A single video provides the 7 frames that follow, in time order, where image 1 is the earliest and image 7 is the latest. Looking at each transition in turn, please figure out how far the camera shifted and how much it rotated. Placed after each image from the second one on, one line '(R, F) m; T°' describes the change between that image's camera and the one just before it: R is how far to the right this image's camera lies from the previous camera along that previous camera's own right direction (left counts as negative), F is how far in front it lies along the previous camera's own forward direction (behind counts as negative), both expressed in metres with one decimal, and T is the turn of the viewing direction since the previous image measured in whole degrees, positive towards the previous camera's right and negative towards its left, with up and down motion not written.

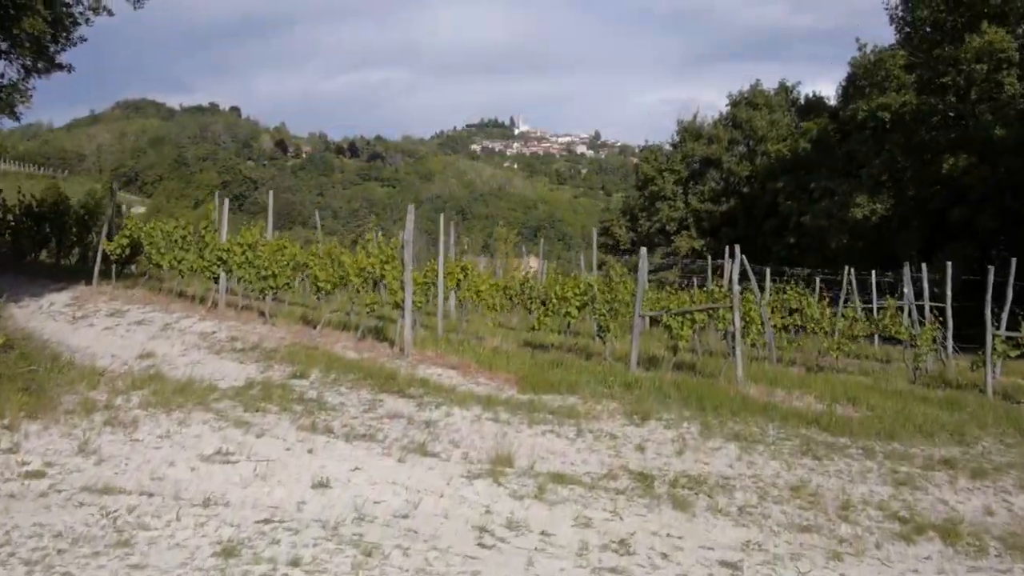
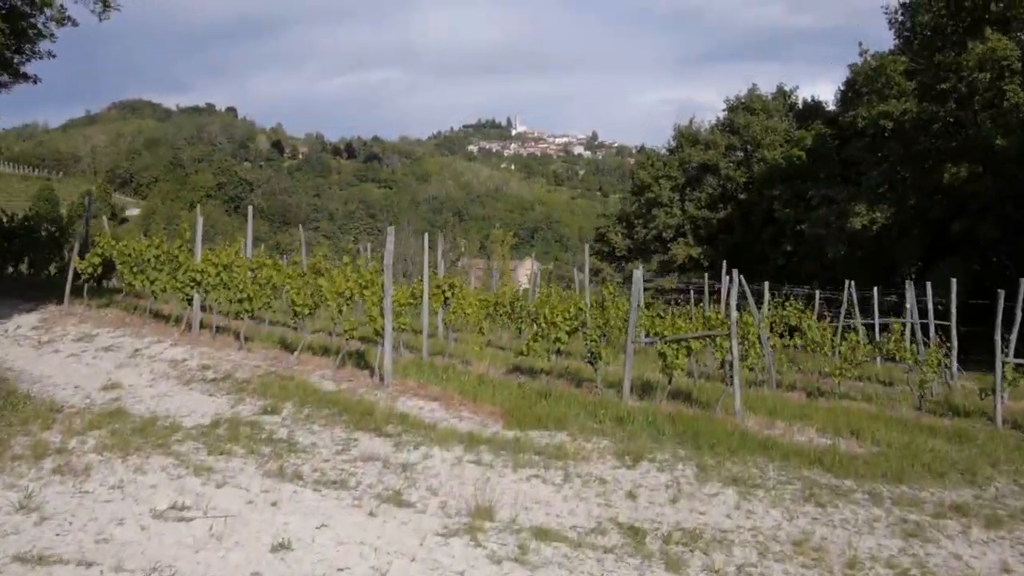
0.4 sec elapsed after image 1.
(+0.1, +0.4) m; 0°
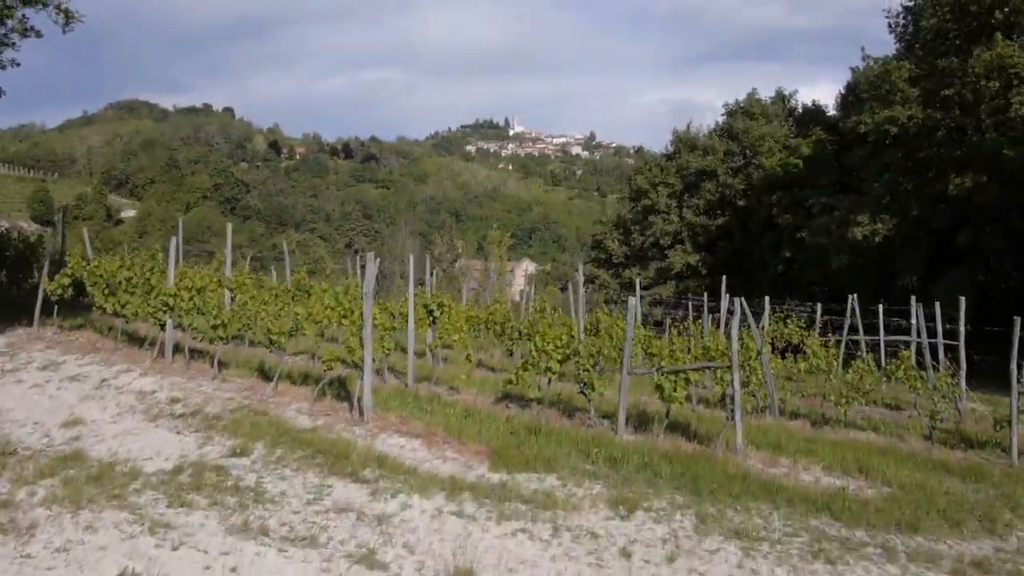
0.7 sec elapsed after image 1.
(+0.1, +0.5) m; 0°
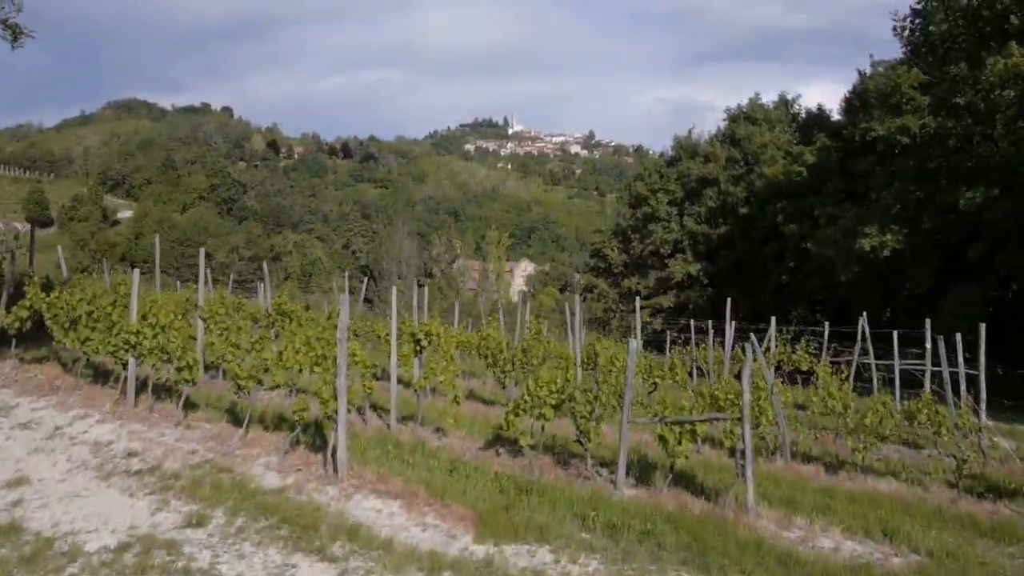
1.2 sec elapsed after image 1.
(+0.1, +0.7) m; 0°
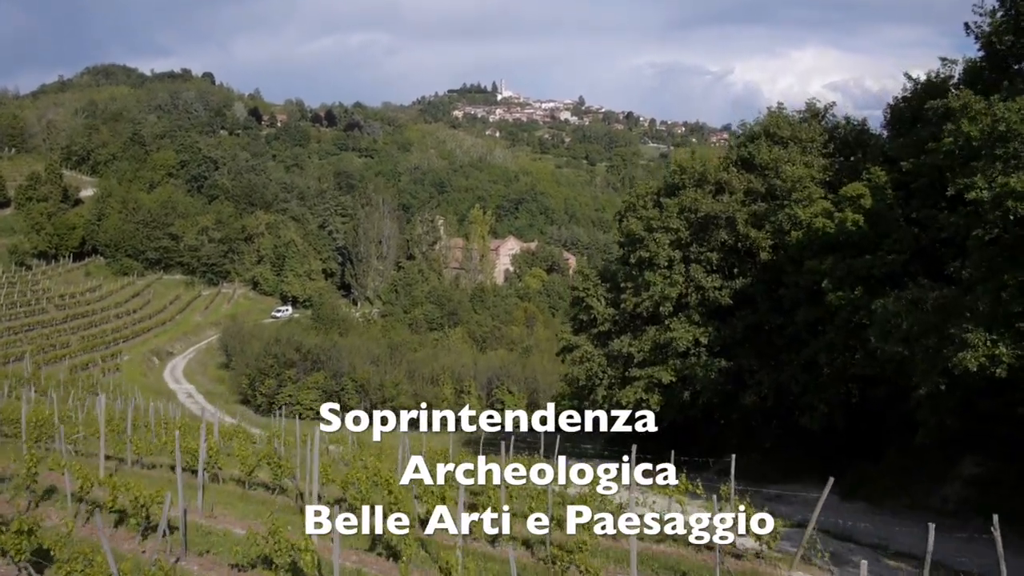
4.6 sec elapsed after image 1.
(+0.8, +5.9) m; +1°
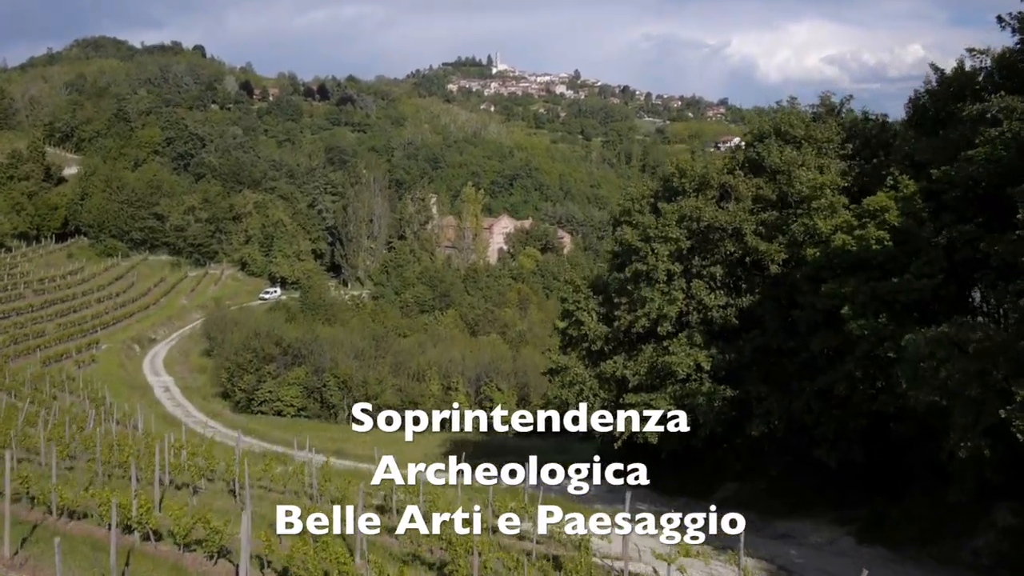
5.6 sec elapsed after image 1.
(+0.3, +2.2) m; 0°
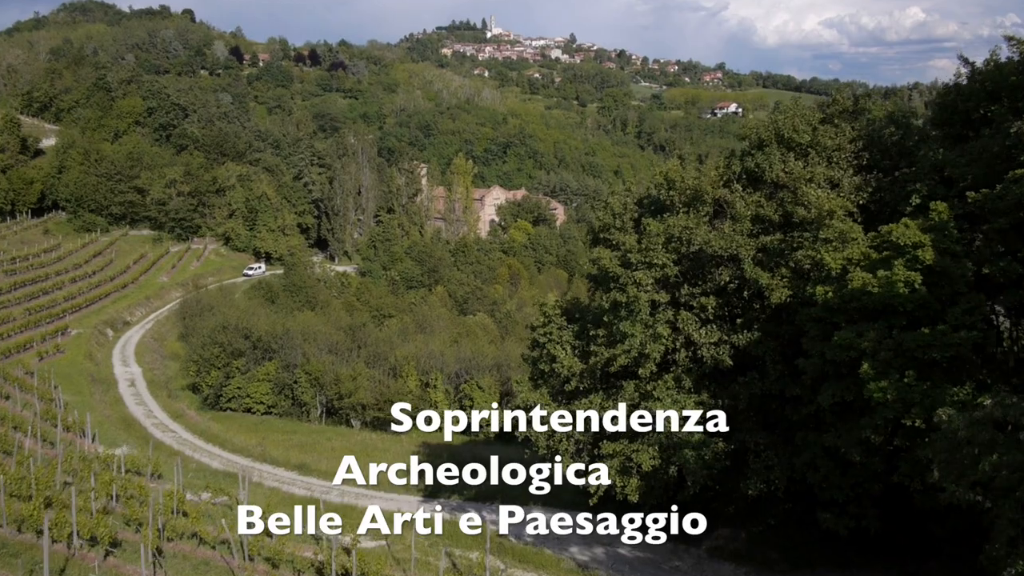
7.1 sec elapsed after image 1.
(+0.7, +2.7) m; 0°
